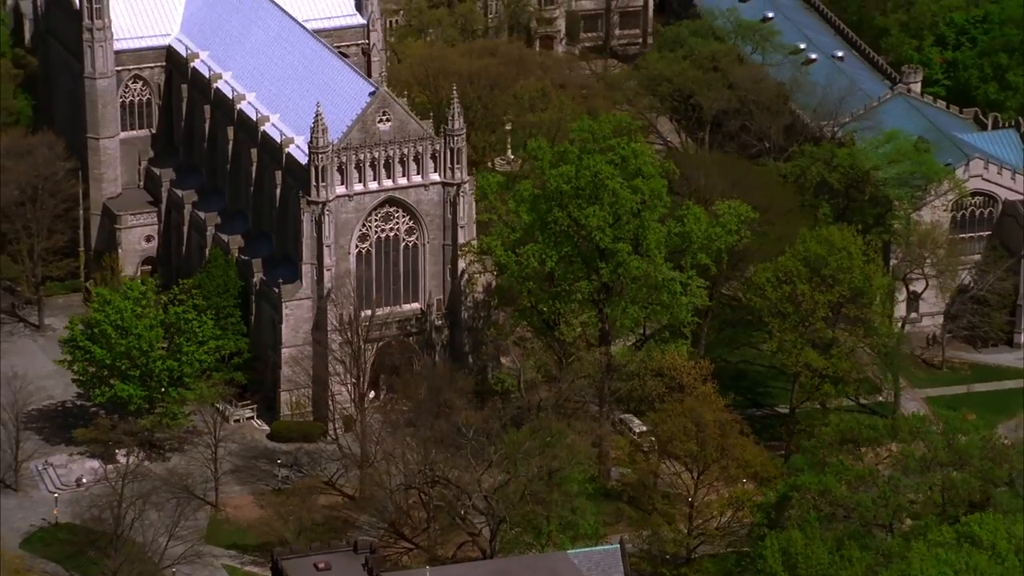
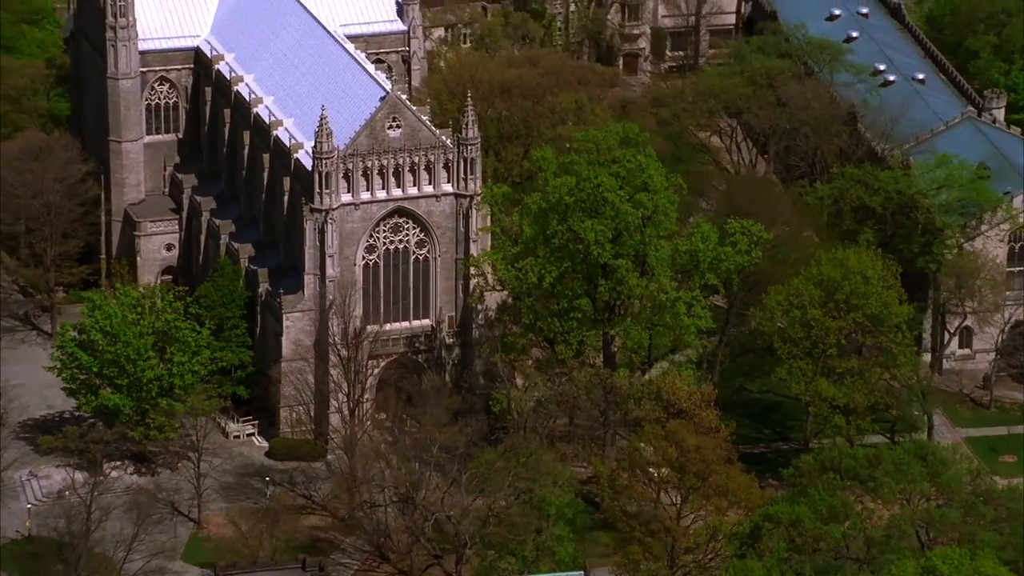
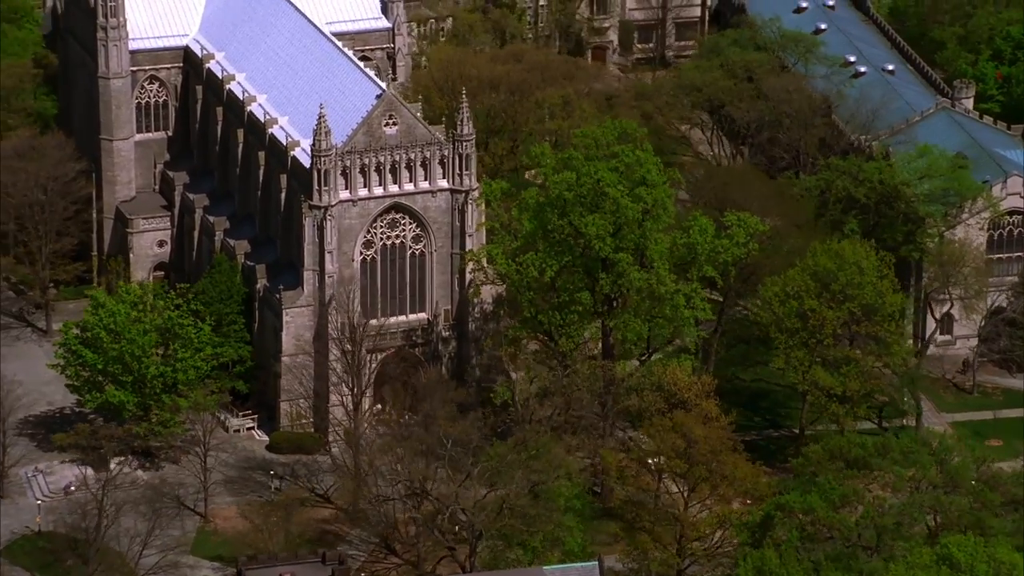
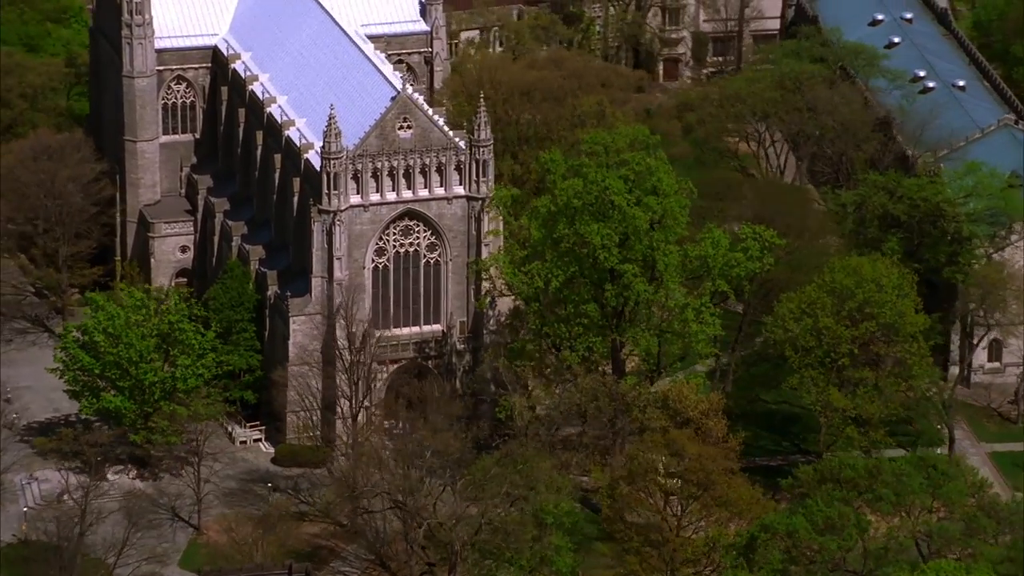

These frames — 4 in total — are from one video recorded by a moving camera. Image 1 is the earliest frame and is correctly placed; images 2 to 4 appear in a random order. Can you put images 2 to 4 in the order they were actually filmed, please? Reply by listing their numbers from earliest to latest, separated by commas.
3, 2, 4
